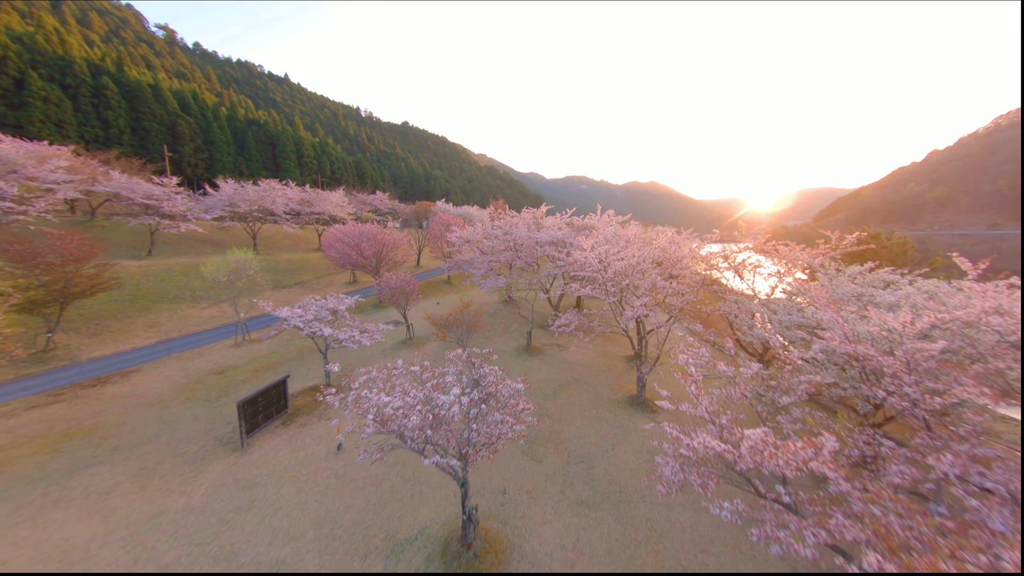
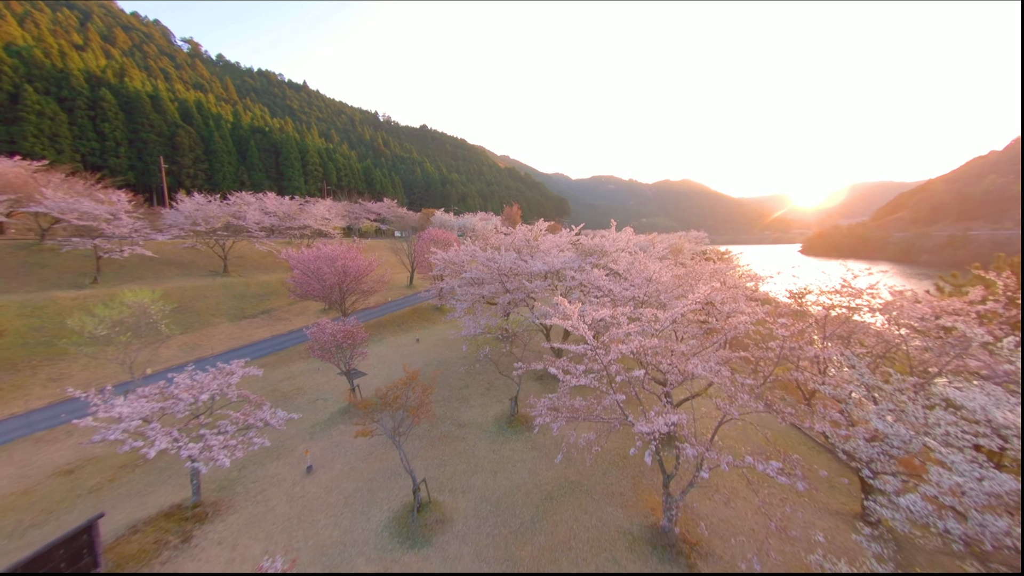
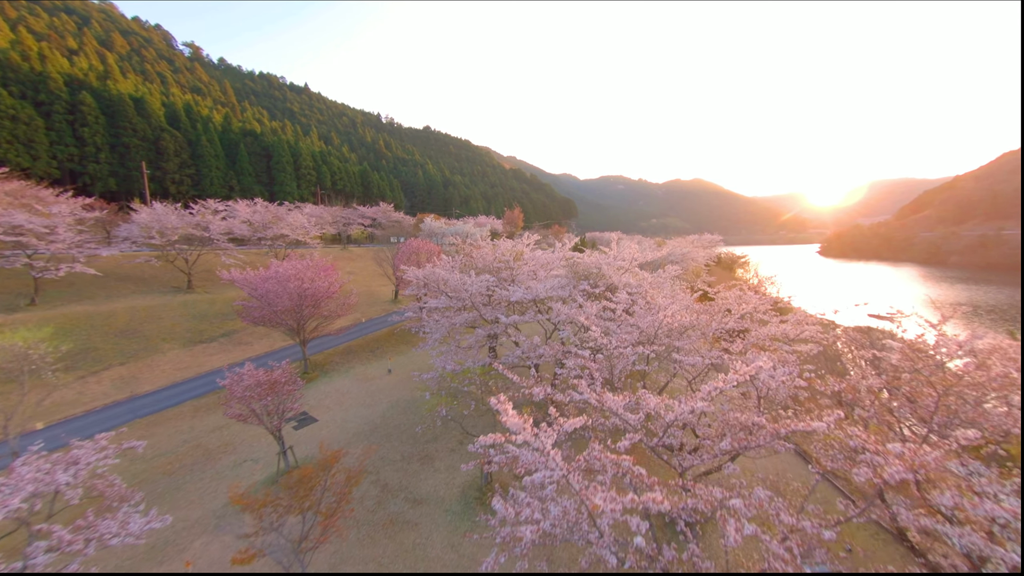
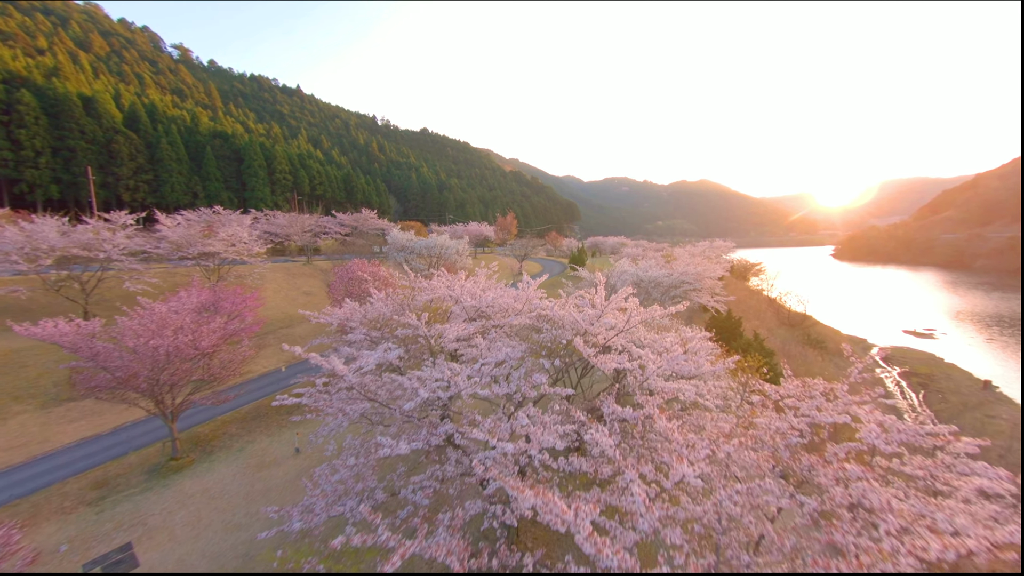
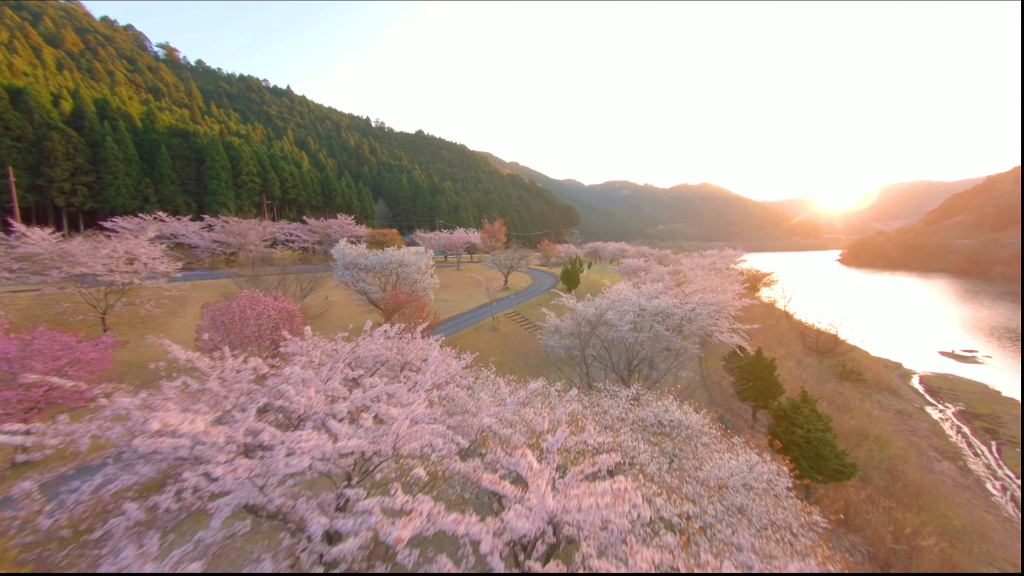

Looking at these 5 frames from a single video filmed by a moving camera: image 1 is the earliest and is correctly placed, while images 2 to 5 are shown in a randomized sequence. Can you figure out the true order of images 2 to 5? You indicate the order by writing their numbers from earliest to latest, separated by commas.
2, 3, 4, 5
